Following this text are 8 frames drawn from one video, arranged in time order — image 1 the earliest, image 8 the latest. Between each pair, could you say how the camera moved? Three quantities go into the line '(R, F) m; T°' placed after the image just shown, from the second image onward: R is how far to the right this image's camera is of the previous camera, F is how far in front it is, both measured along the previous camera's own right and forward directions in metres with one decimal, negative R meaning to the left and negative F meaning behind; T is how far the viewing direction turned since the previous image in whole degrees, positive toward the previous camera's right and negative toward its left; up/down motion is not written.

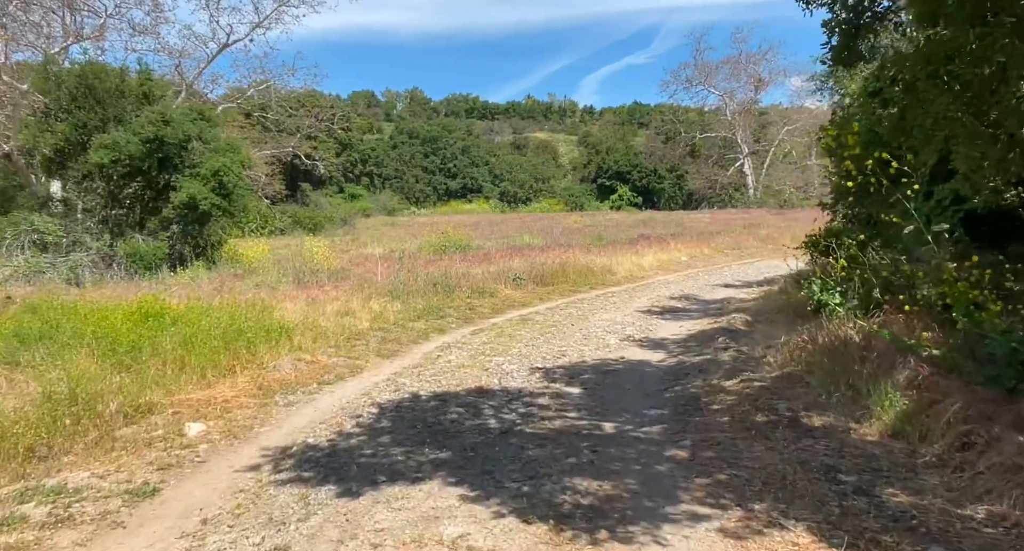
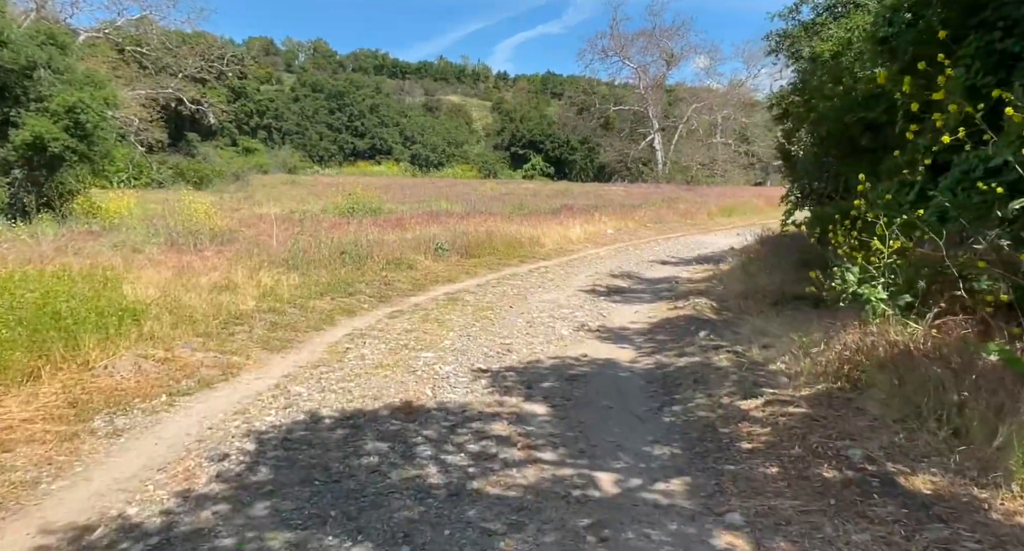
(-0.3, +2.0) m; +7°
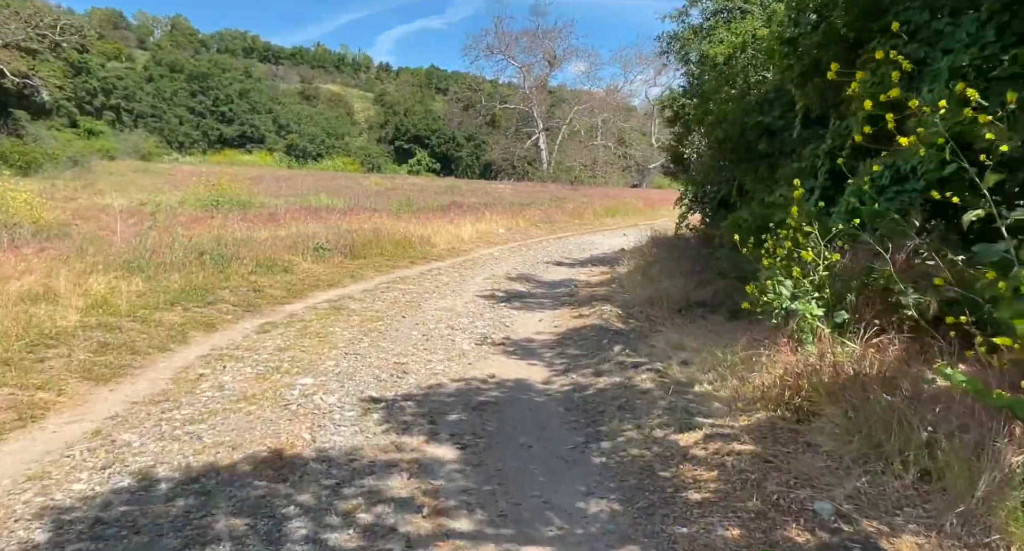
(-0.1, +0.9) m; +9°
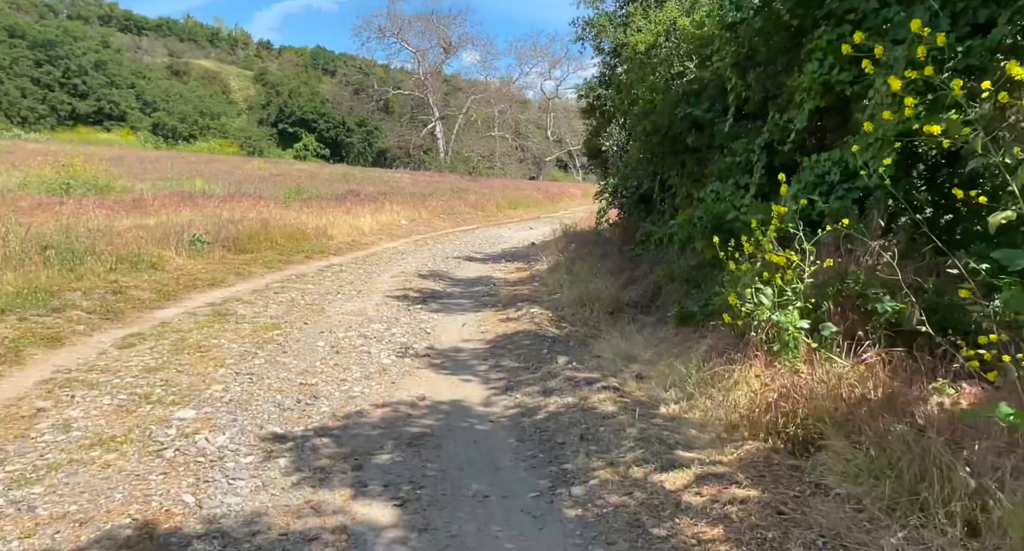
(-0.3, +0.9) m; +9°
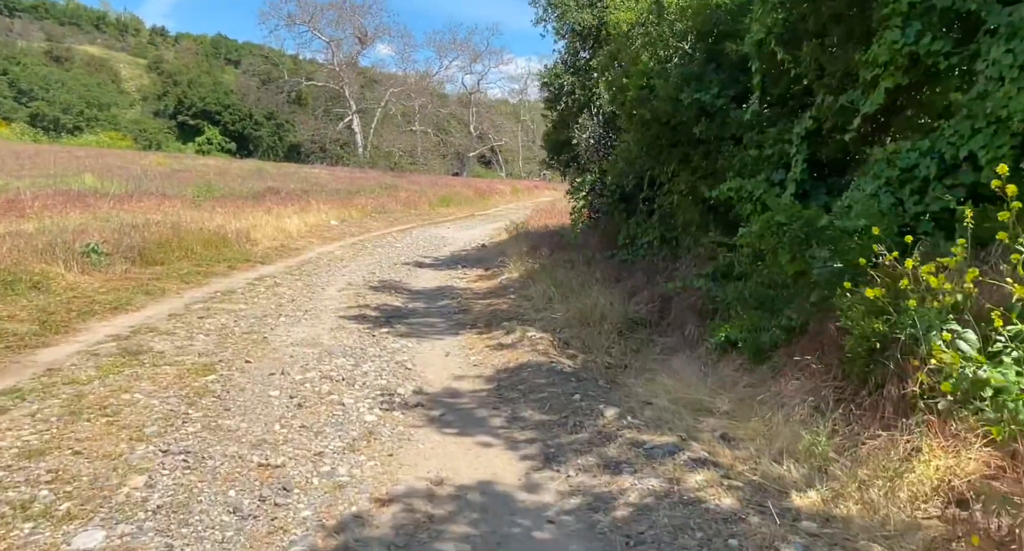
(-0.7, +1.4) m; +7°
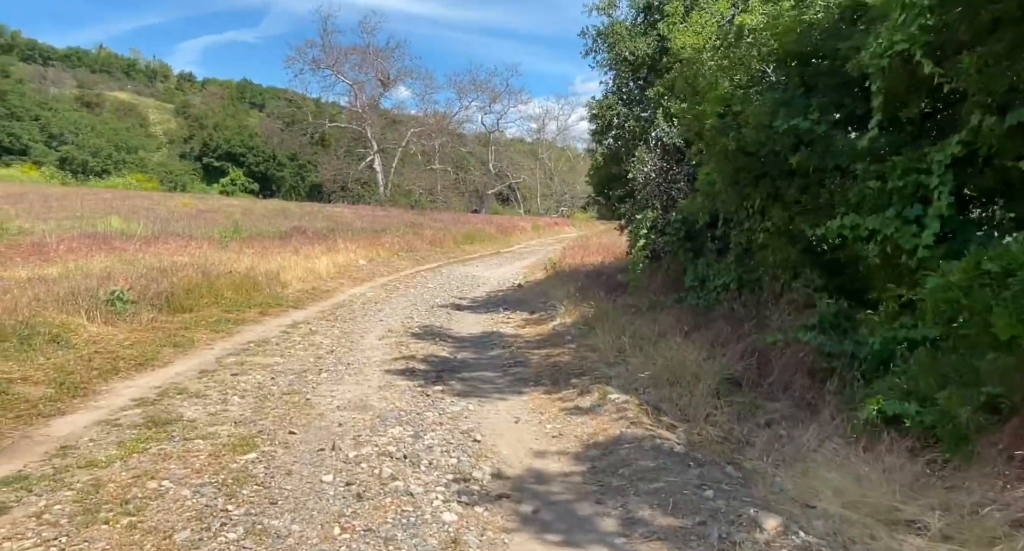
(-0.5, +0.9) m; -2°
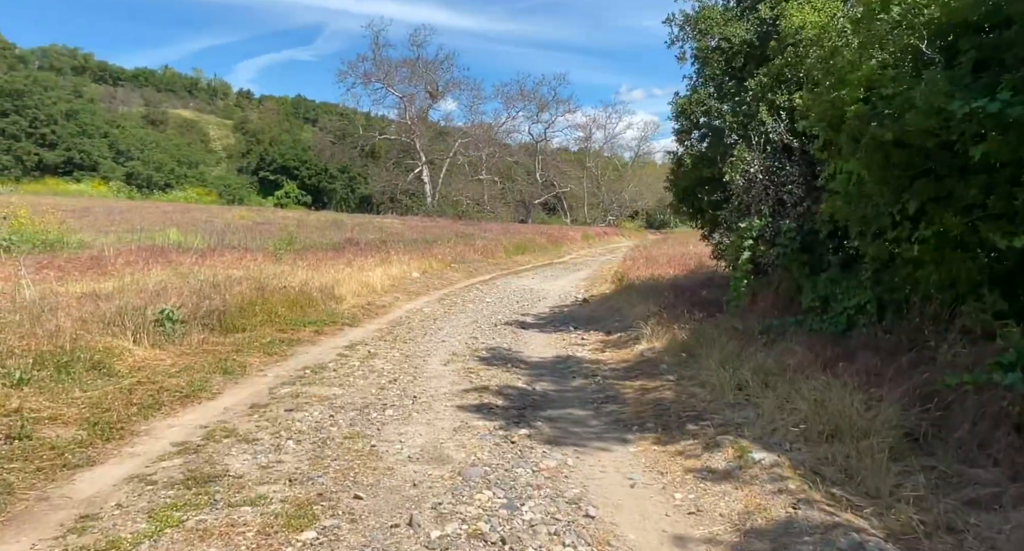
(-0.5, +1.2) m; -4°
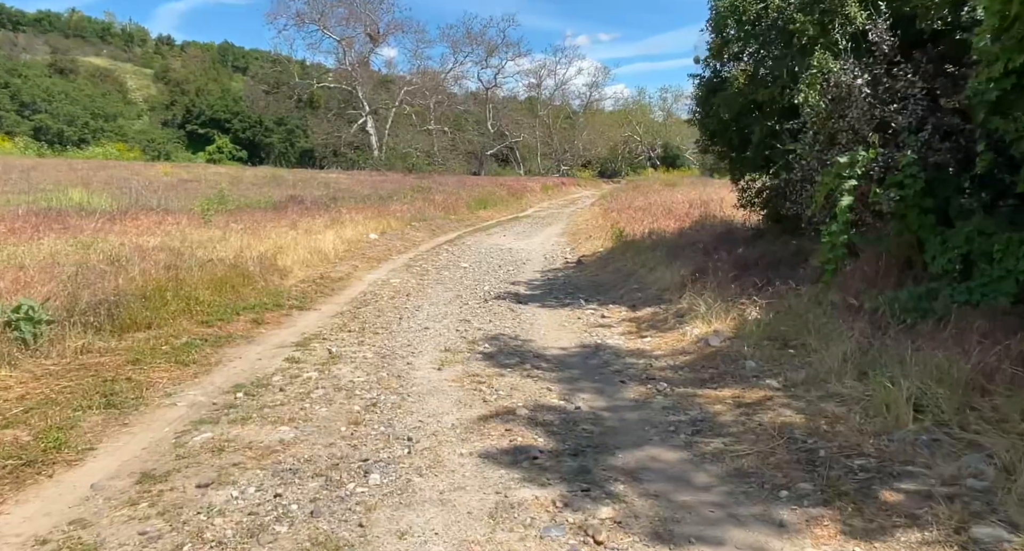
(-0.6, +2.7) m; +4°
